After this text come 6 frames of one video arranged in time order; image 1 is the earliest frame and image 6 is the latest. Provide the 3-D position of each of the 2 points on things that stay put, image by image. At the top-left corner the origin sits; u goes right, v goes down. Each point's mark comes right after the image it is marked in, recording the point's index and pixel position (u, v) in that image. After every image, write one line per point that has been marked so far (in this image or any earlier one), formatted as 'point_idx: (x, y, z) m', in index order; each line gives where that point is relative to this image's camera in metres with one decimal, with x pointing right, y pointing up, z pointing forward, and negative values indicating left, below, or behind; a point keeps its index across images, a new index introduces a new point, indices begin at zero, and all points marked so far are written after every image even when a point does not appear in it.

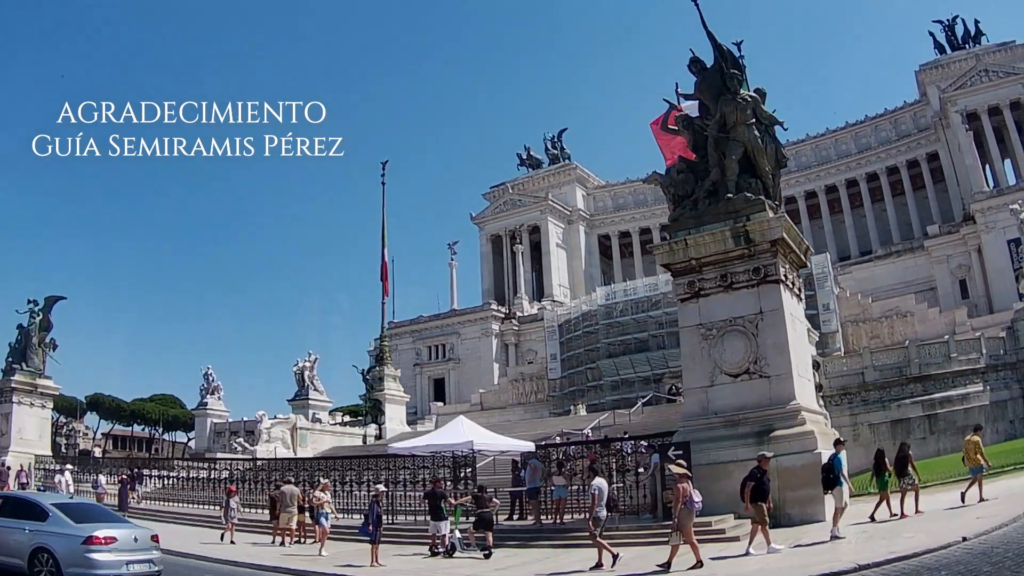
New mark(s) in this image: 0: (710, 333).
0: (+3.5, -0.8, +14.3) m
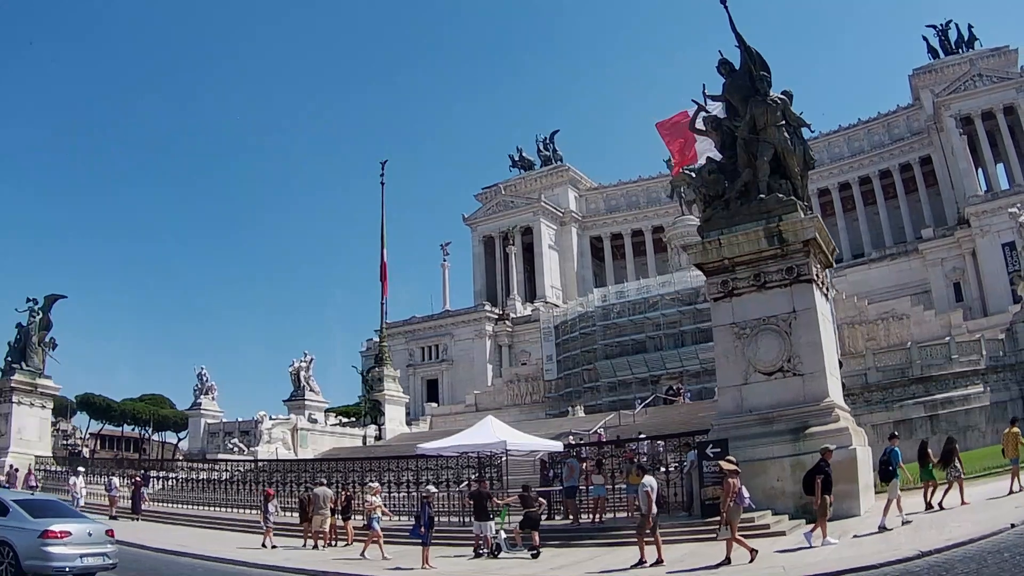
0: (+4.1, -0.7, +14.4) m
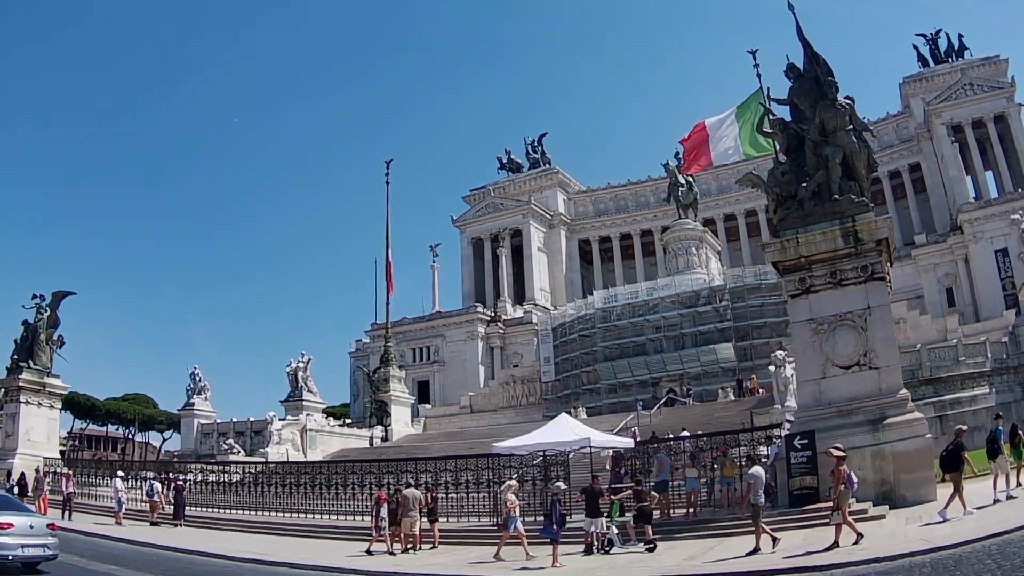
0: (+5.5, -0.7, +14.7) m
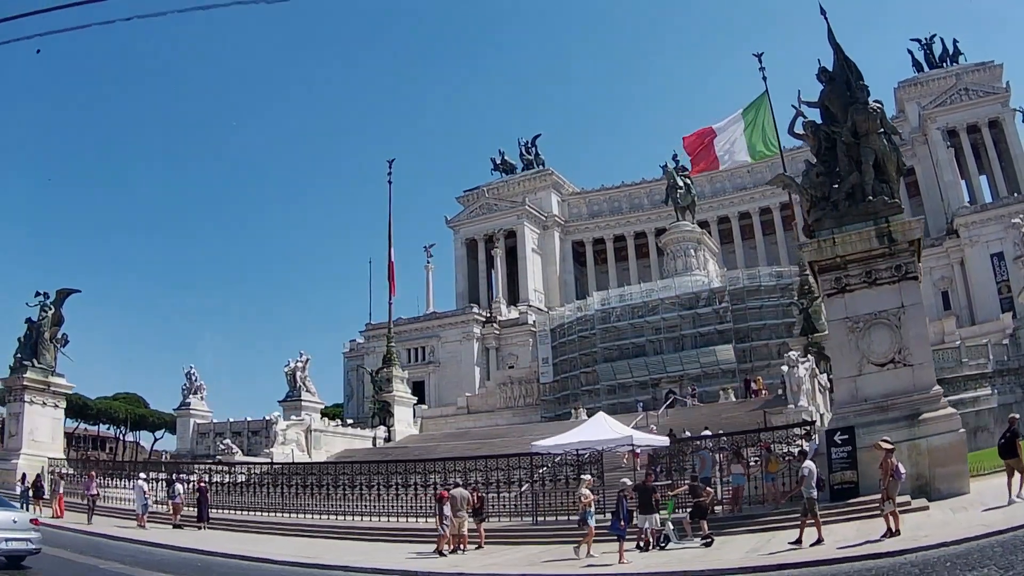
0: (+6.2, -0.7, +14.8) m
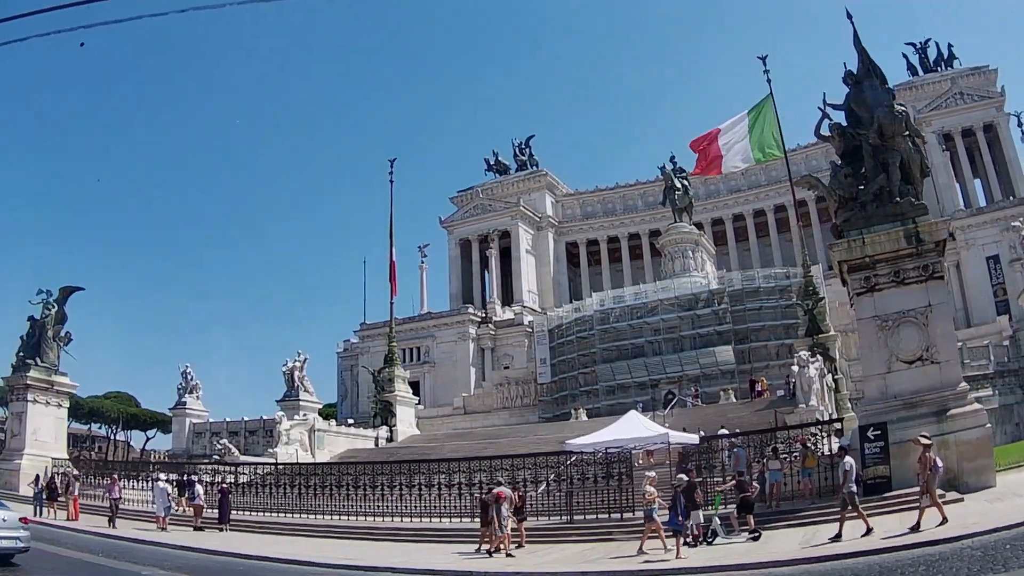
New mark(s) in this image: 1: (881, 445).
0: (+6.8, -0.8, +15.0) m
1: (+6.3, -2.7, +13.9) m
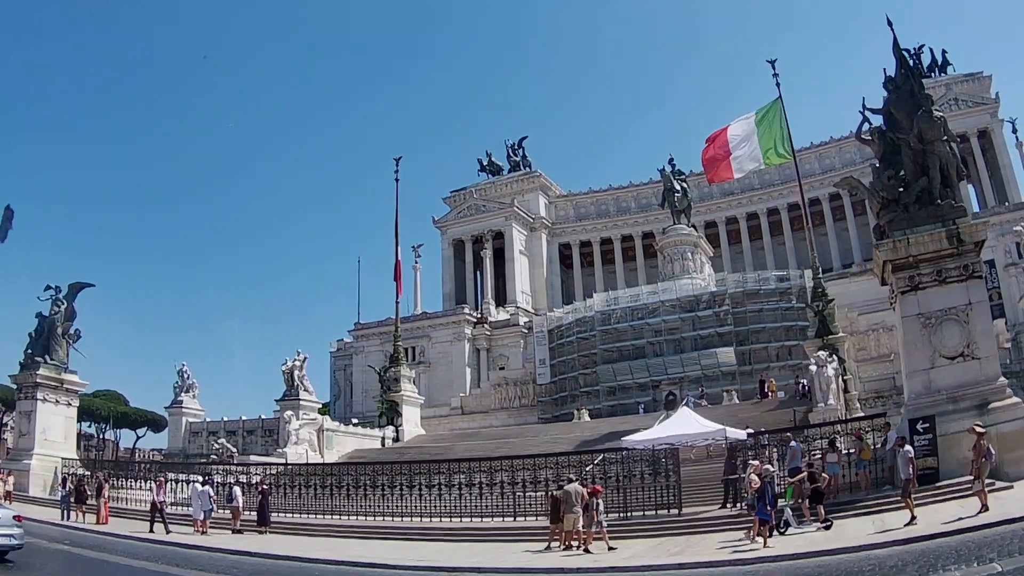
0: (+7.8, -0.8, +15.4) m
1: (+7.3, -2.7, +14.2) m
